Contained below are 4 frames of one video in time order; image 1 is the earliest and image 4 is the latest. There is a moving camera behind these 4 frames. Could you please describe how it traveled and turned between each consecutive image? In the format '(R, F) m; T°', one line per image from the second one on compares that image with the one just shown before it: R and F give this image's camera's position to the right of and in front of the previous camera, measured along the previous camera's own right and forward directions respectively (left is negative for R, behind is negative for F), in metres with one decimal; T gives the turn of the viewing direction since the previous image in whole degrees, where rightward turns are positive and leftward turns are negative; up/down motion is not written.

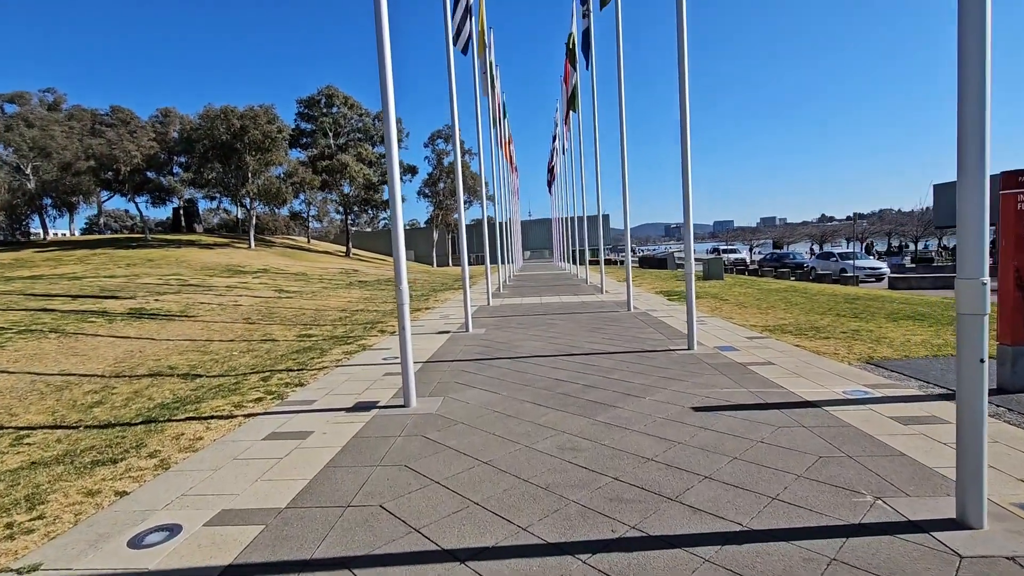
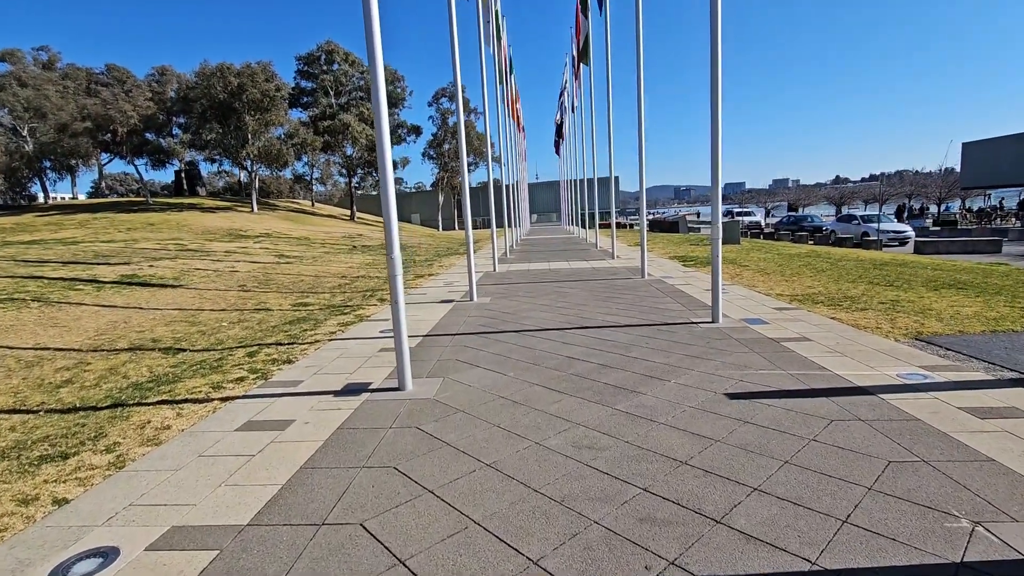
(0.0, +0.7) m; -1°
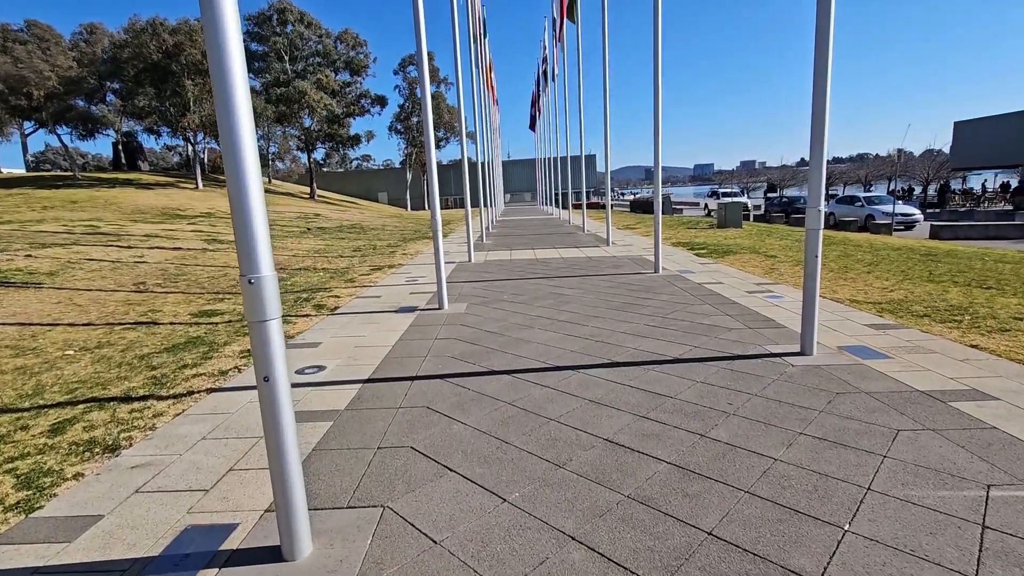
(-0.2, +2.5) m; +3°
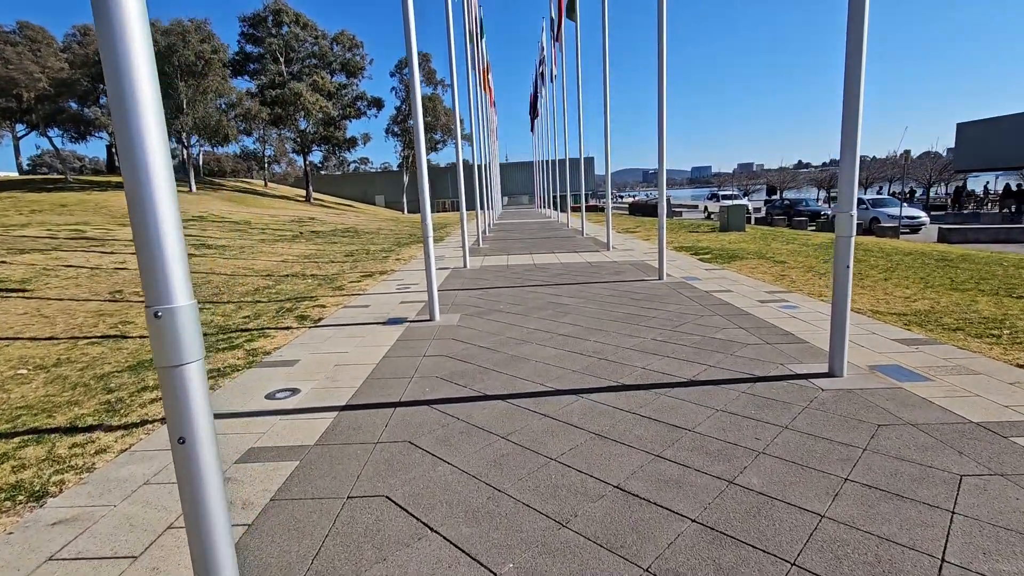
(0.0, +0.5) m; 0°
